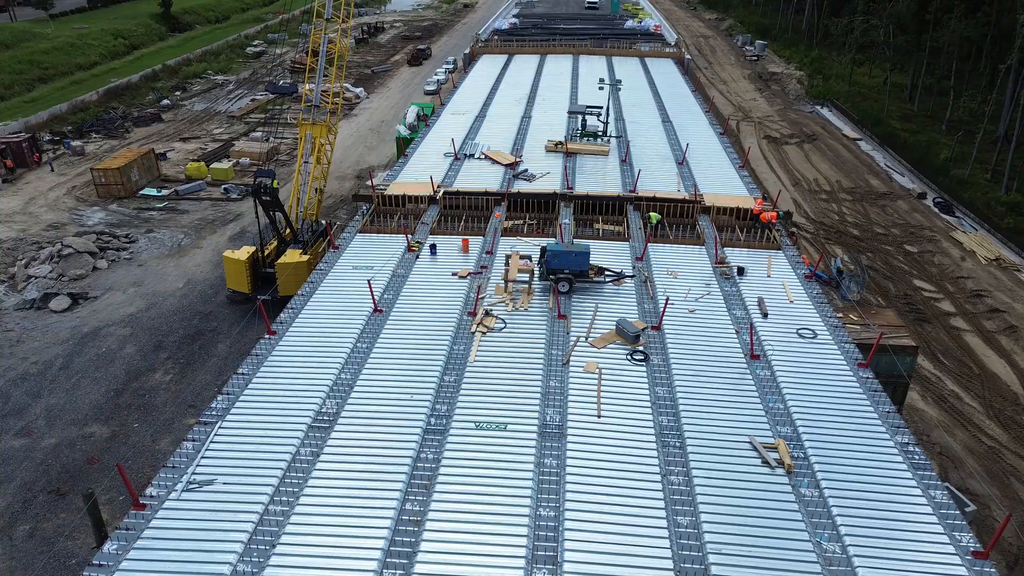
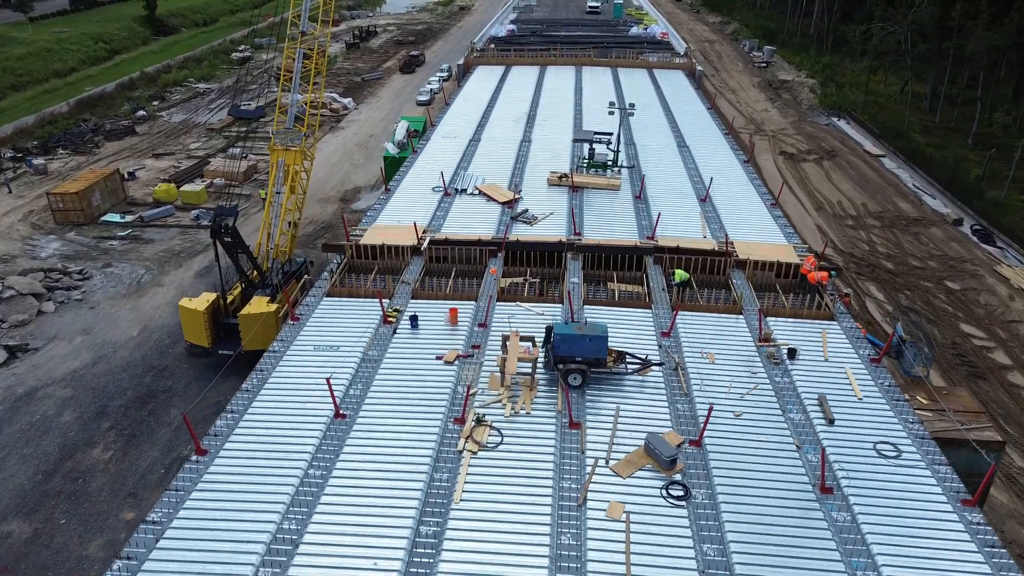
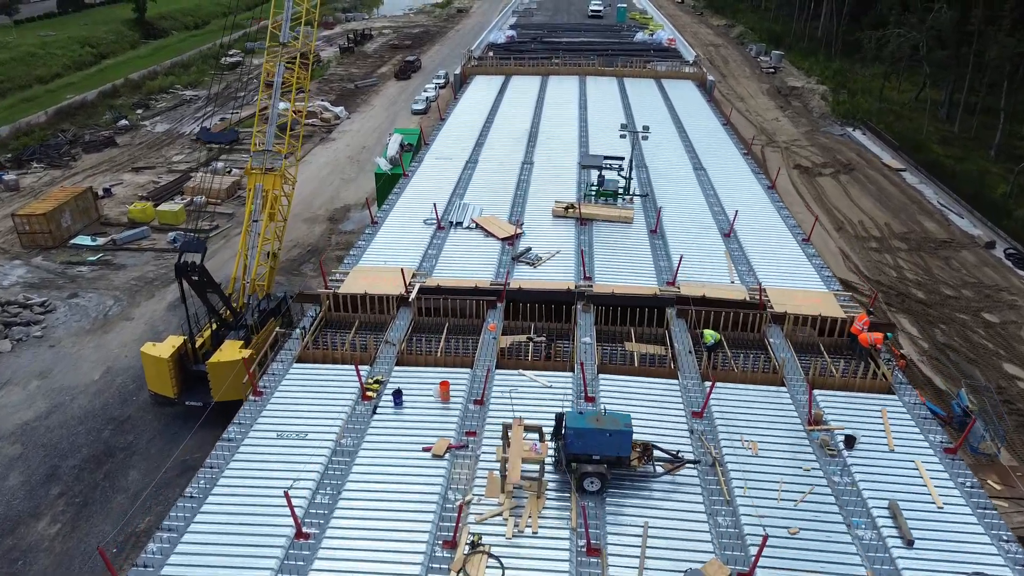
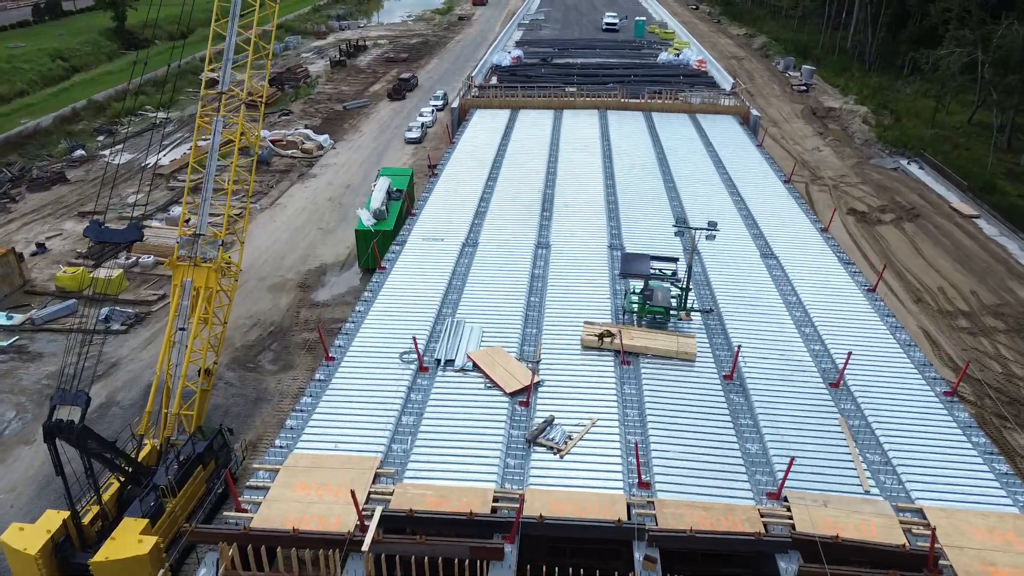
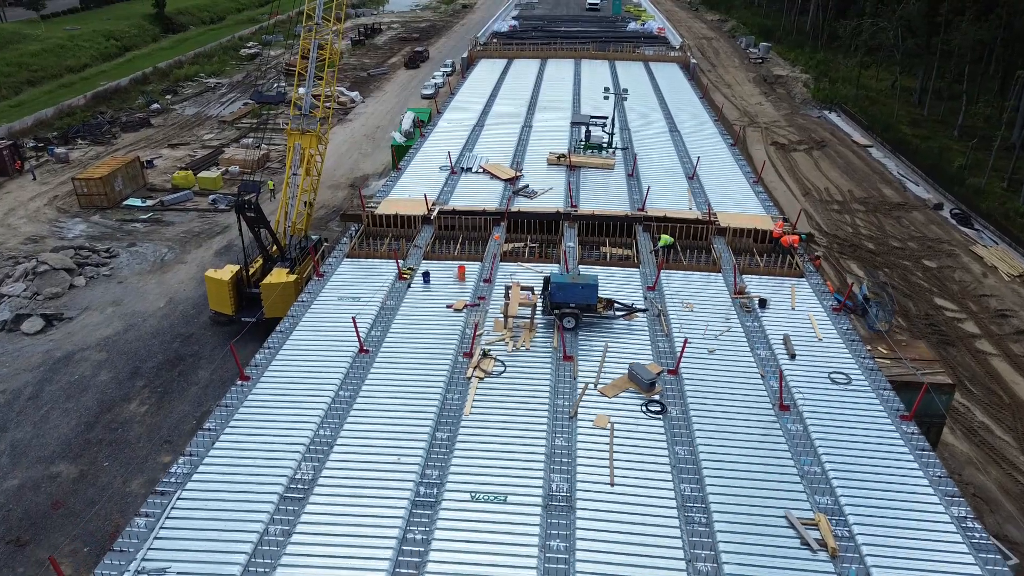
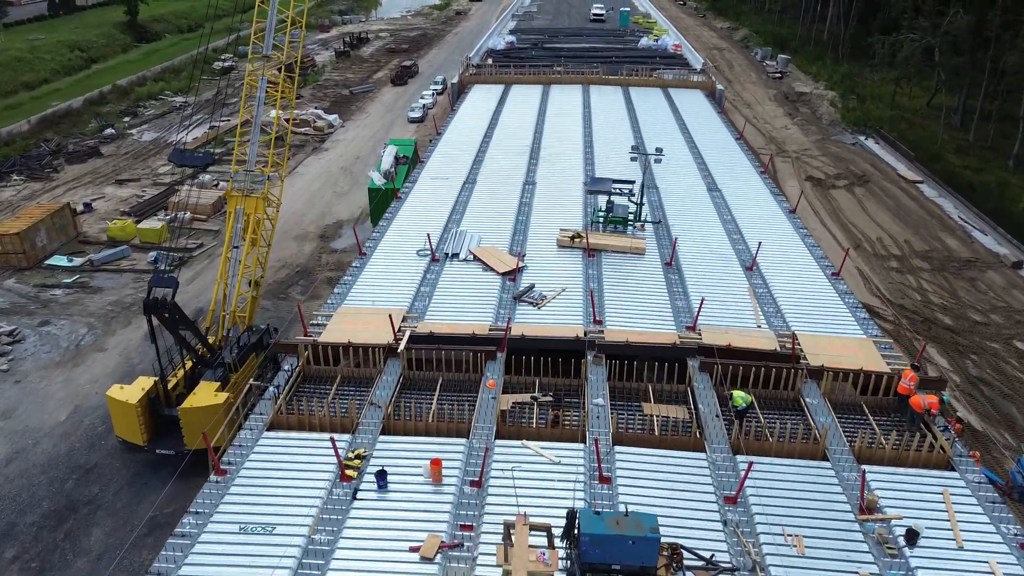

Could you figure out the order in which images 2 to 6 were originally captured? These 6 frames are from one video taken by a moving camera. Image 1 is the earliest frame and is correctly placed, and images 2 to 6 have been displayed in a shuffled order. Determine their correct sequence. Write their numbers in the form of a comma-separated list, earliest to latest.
5, 2, 3, 6, 4
